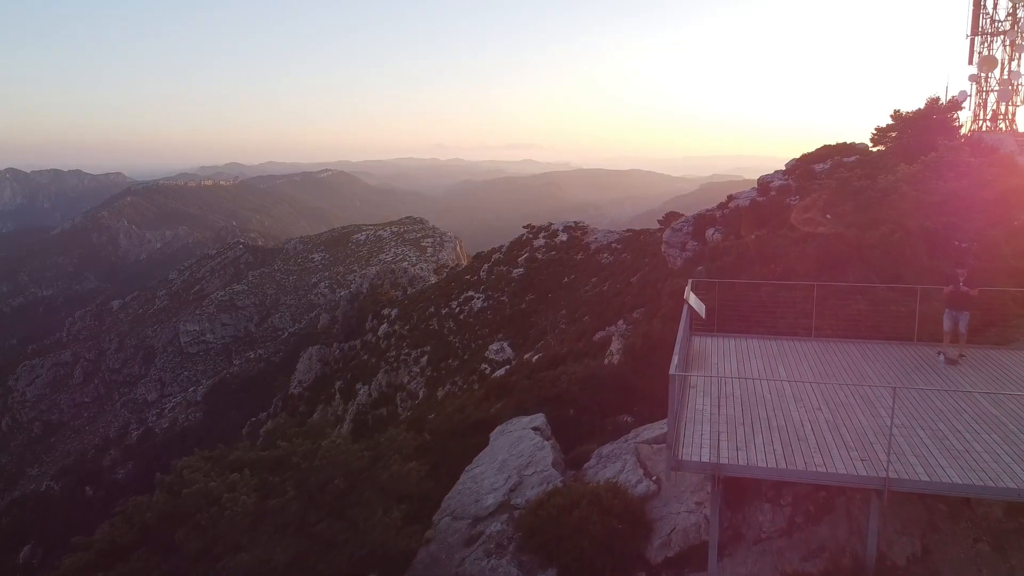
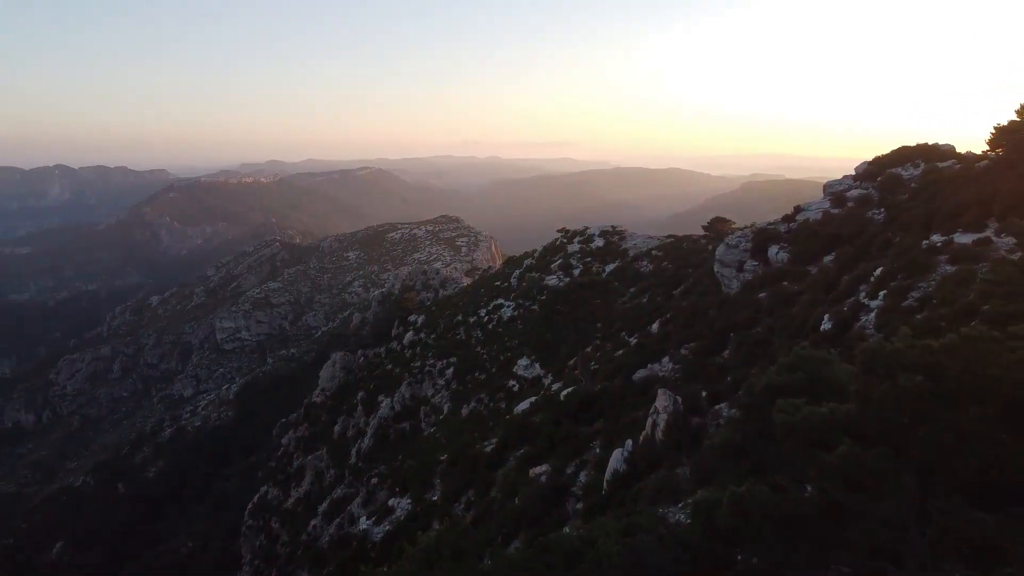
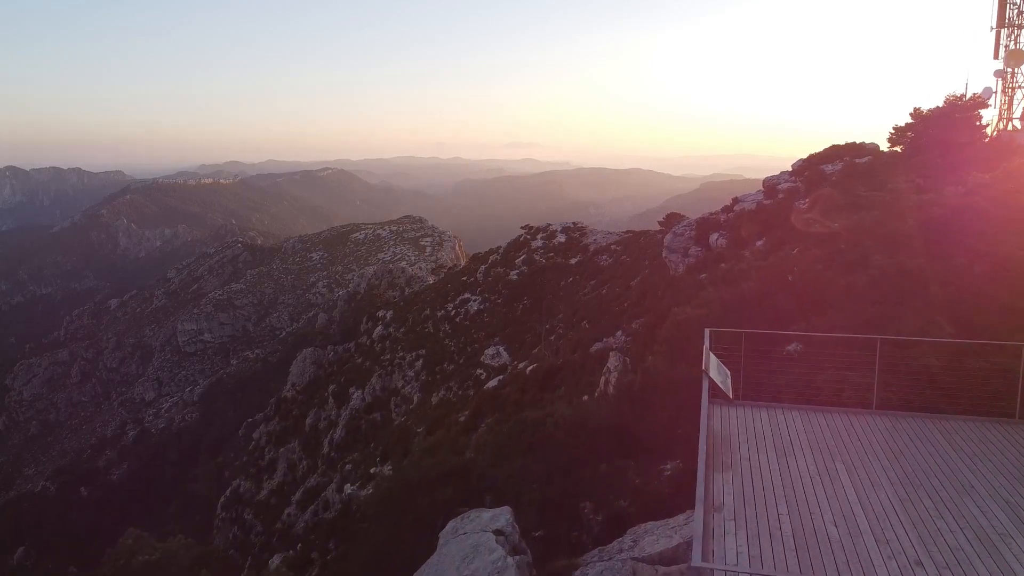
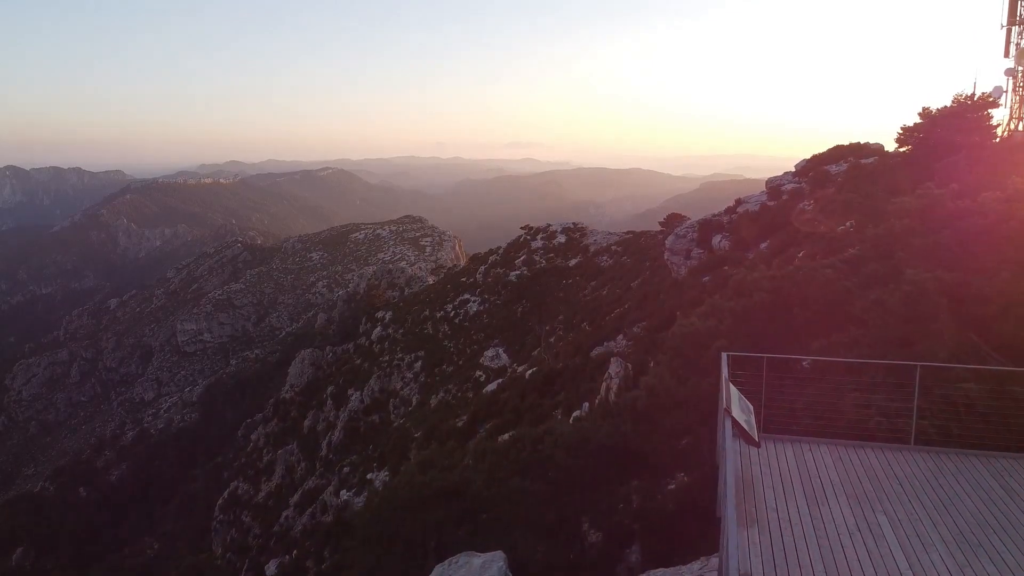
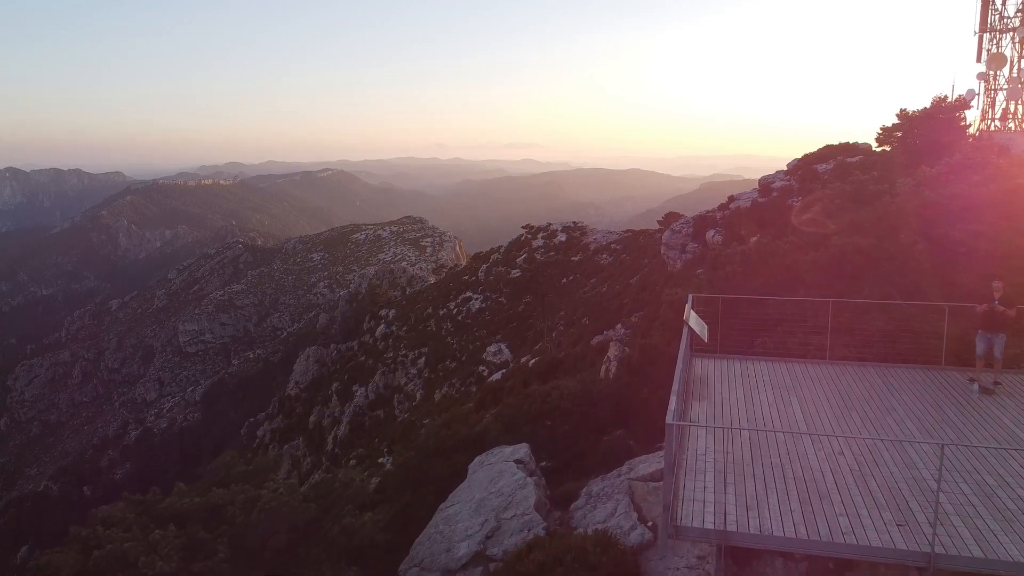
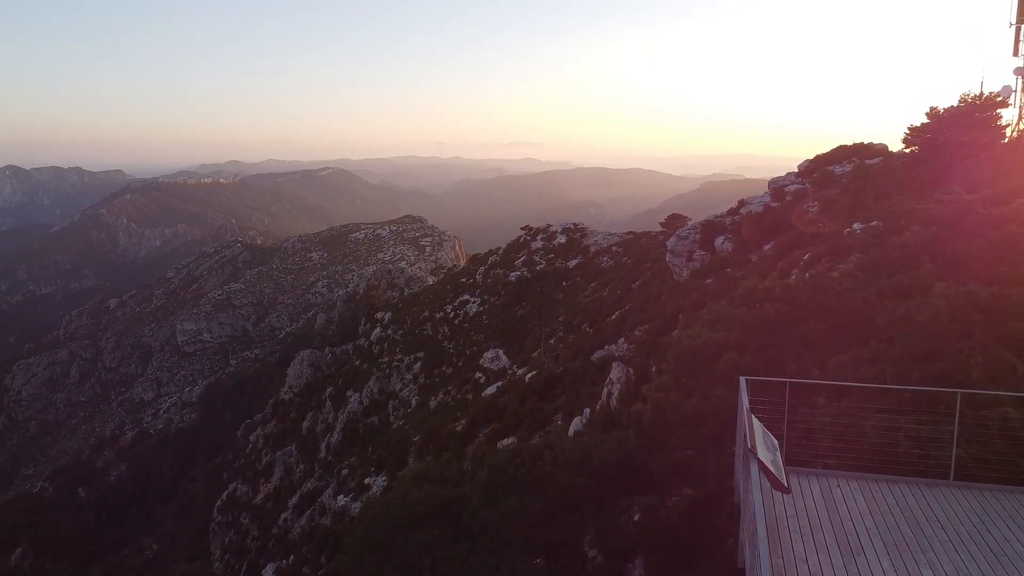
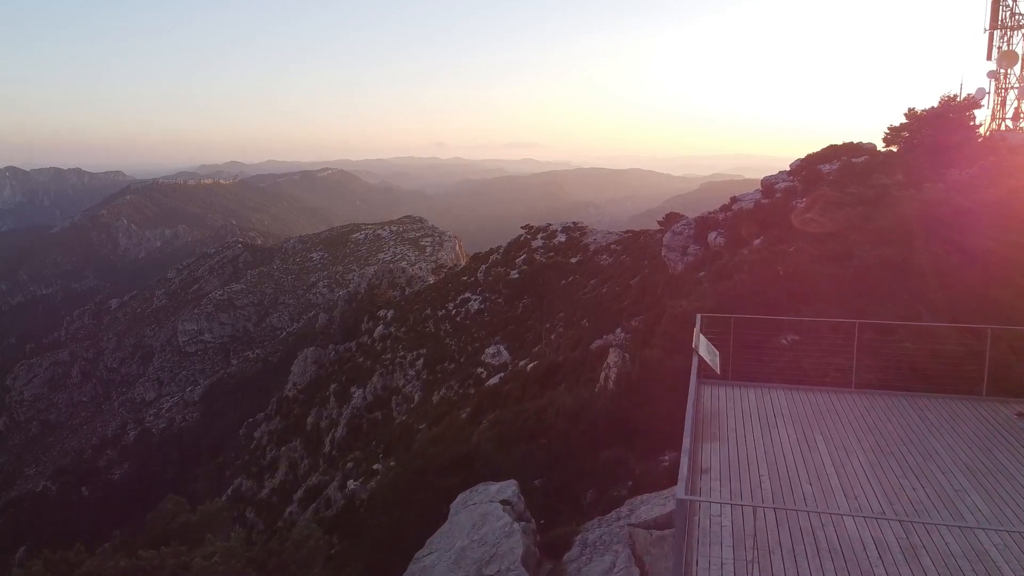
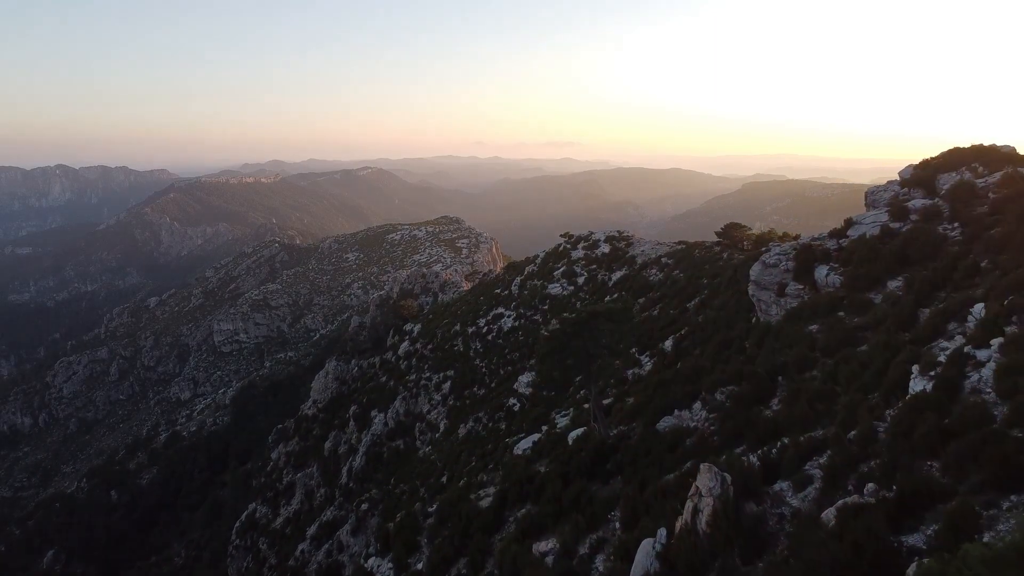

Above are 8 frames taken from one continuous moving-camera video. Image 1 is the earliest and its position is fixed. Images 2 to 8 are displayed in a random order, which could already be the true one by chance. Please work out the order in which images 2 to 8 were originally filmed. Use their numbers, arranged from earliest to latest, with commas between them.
5, 7, 3, 4, 6, 2, 8
